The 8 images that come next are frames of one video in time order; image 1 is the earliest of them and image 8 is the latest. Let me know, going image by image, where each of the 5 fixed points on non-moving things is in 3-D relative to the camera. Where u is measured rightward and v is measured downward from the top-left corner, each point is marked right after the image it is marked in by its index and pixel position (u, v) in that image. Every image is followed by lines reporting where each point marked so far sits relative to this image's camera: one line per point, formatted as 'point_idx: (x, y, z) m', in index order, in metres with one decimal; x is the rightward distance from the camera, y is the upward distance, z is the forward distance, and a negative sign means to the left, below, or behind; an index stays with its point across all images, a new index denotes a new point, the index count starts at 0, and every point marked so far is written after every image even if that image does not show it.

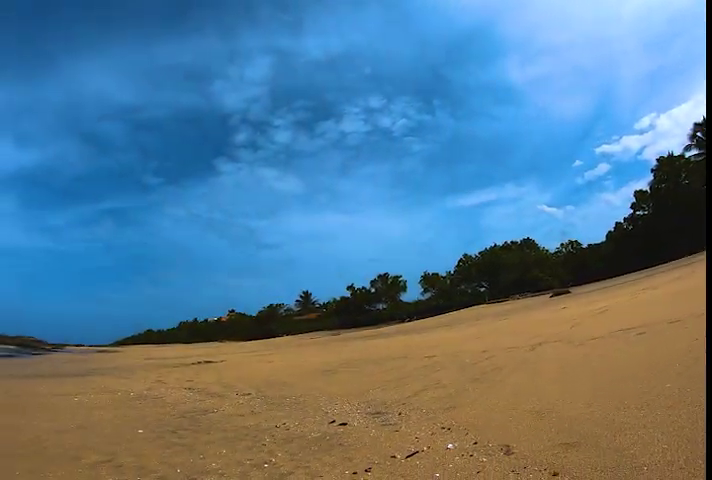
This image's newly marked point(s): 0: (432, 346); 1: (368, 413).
0: (+2.6, -3.5, +18.0) m
1: (+0.4, -2.5, +8.5) m
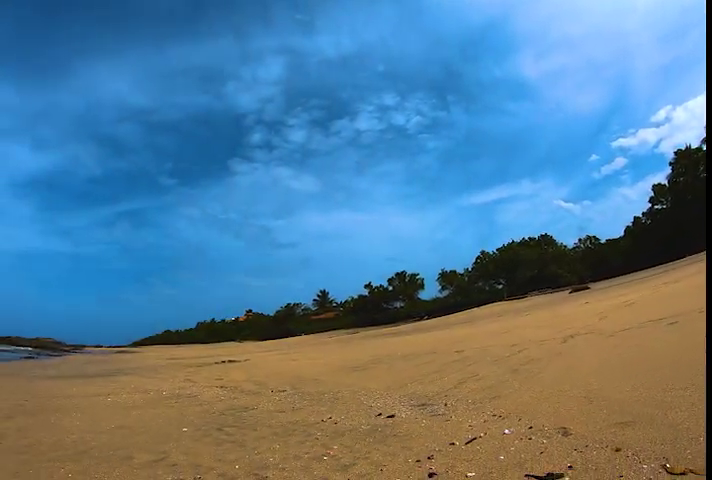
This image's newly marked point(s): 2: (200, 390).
0: (+3.5, -3.3, +17.7) m
1: (+1.0, -2.4, +8.3) m
2: (-2.9, -2.8, +9.9) m
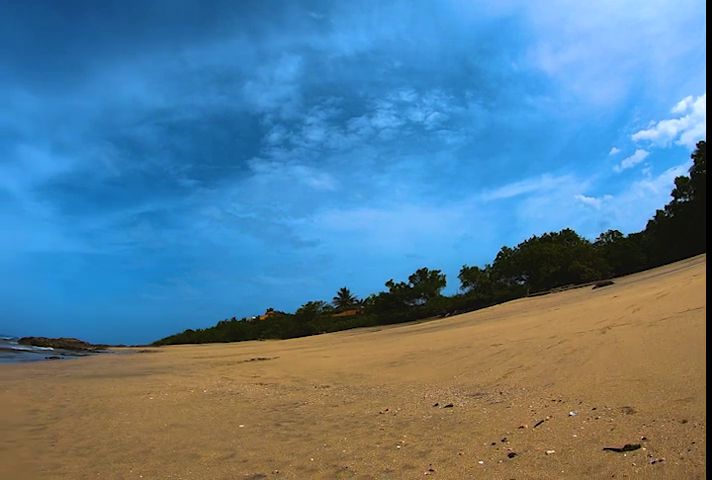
0: (+4.5, -3.1, +17.4) m
1: (+1.7, -2.2, +8.0) m
2: (-2.1, -2.7, +9.7) m
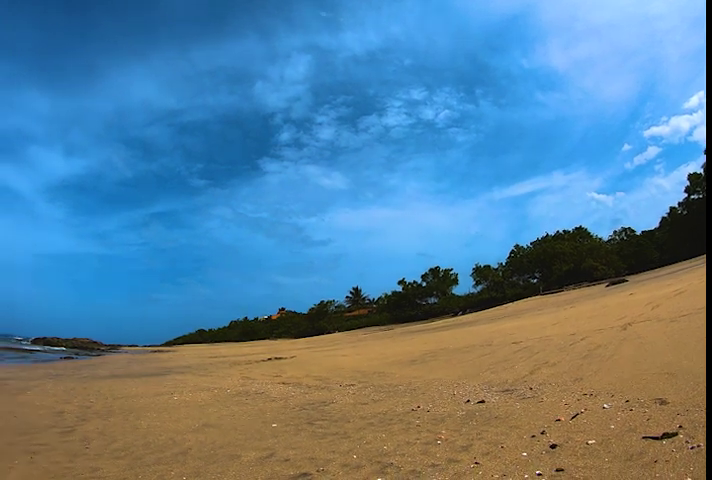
0: (+5.0, -3.0, +17.3) m
1: (+2.1, -2.2, +7.9) m
2: (-1.7, -2.6, +9.7) m
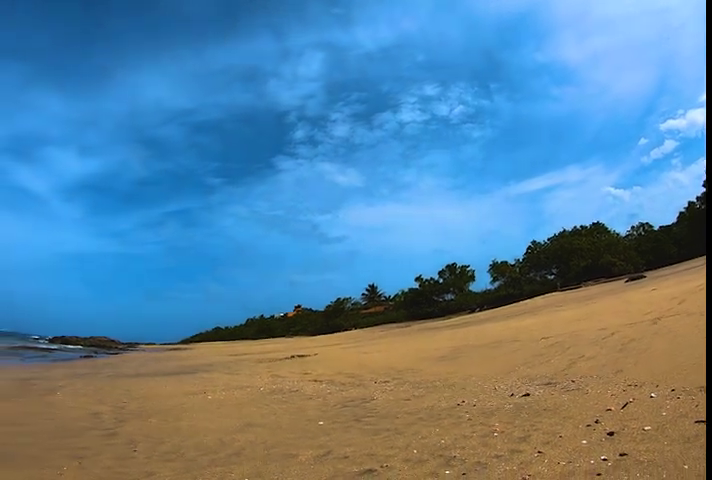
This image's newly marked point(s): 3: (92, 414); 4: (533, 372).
0: (+5.8, -2.9, +17.1) m
1: (+2.7, -2.1, +7.8) m
2: (-1.1, -2.6, +9.7) m
3: (-3.8, -2.6, +7.8) m
4: (+3.0, -2.2, +8.9) m
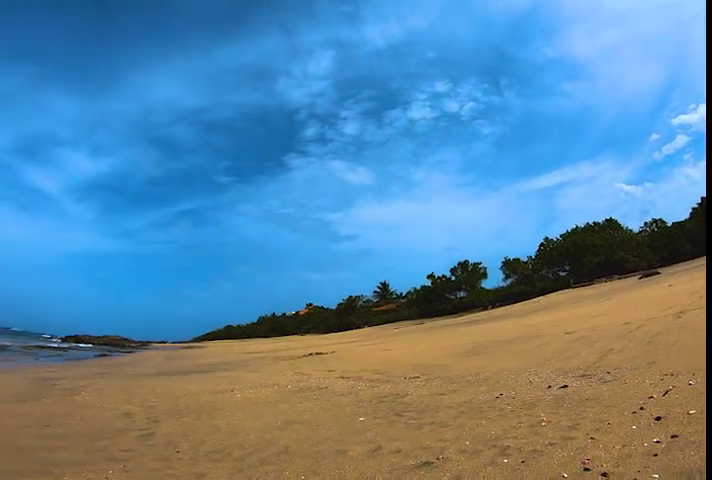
0: (+6.4, -2.7, +16.9) m
1: (+3.2, -2.0, +7.7) m
2: (-0.6, -2.5, +9.6) m
3: (-3.4, -2.5, +7.7) m
4: (+3.4, -2.1, +8.8) m
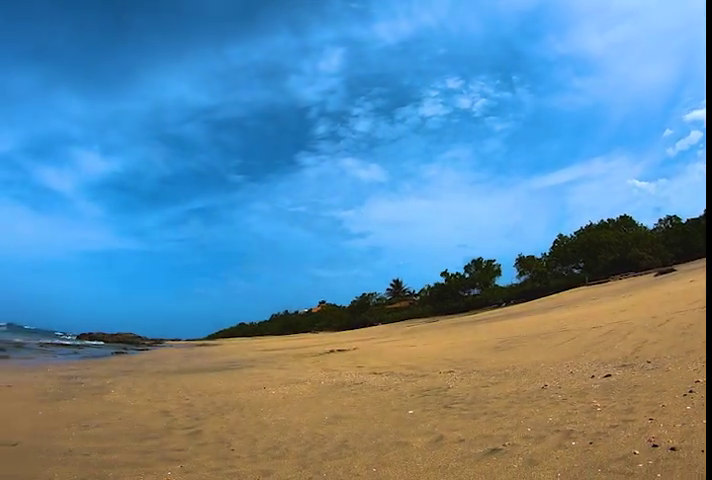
0: (+7.1, -2.6, +16.8) m
1: (+3.7, -1.9, +7.6) m
2: (0.0, -2.4, +9.5) m
3: (-2.8, -2.4, +7.7) m
4: (+4.0, -2.0, +8.6) m
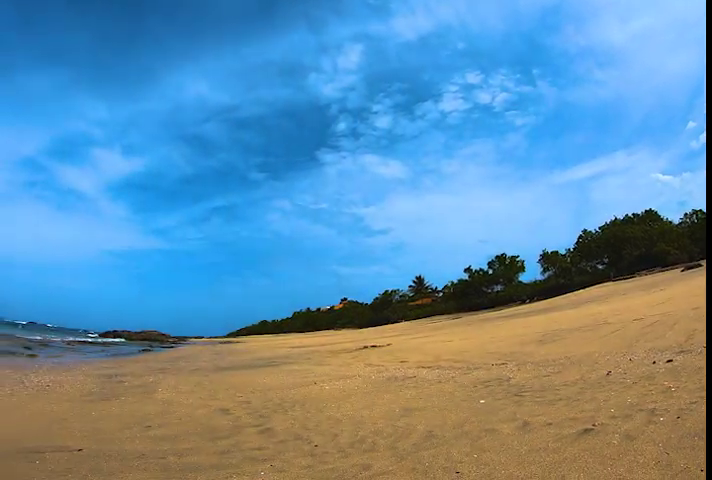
0: (+8.1, -2.4, +16.5) m
1: (+4.5, -1.7, +7.4) m
2: (+0.9, -2.3, +9.4) m
3: (-2.0, -2.3, +7.7) m
4: (+4.8, -1.8, +8.4) m
